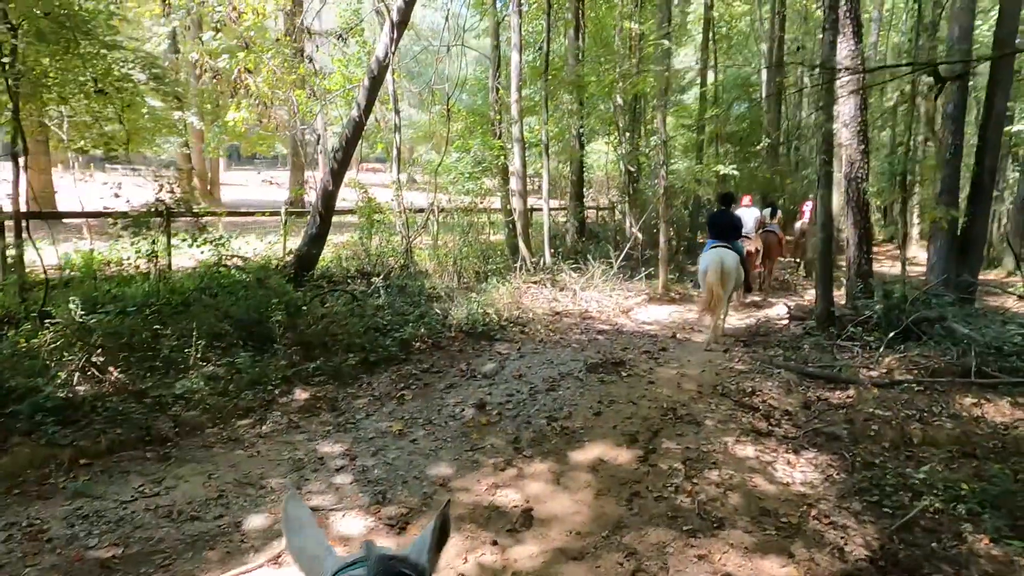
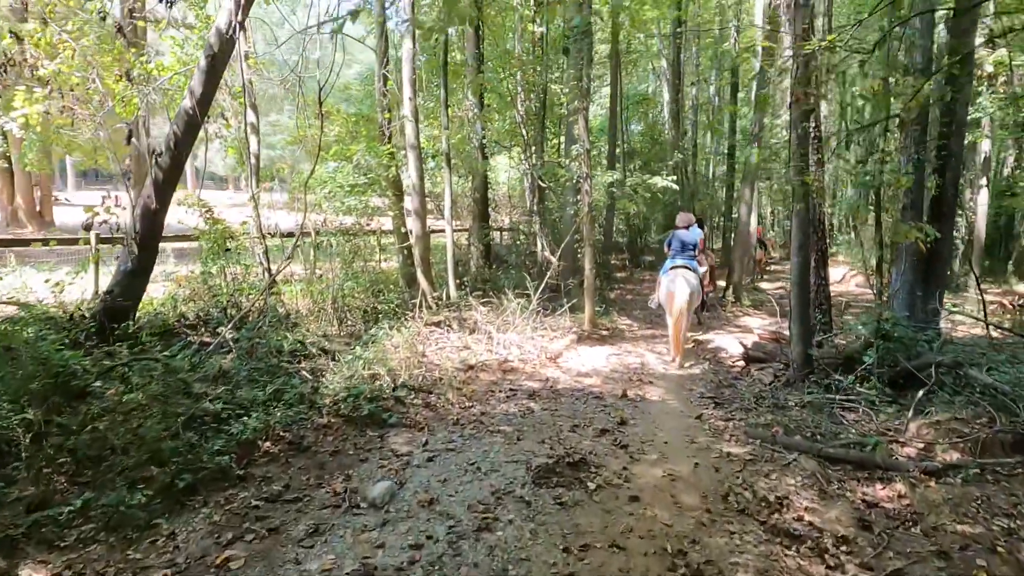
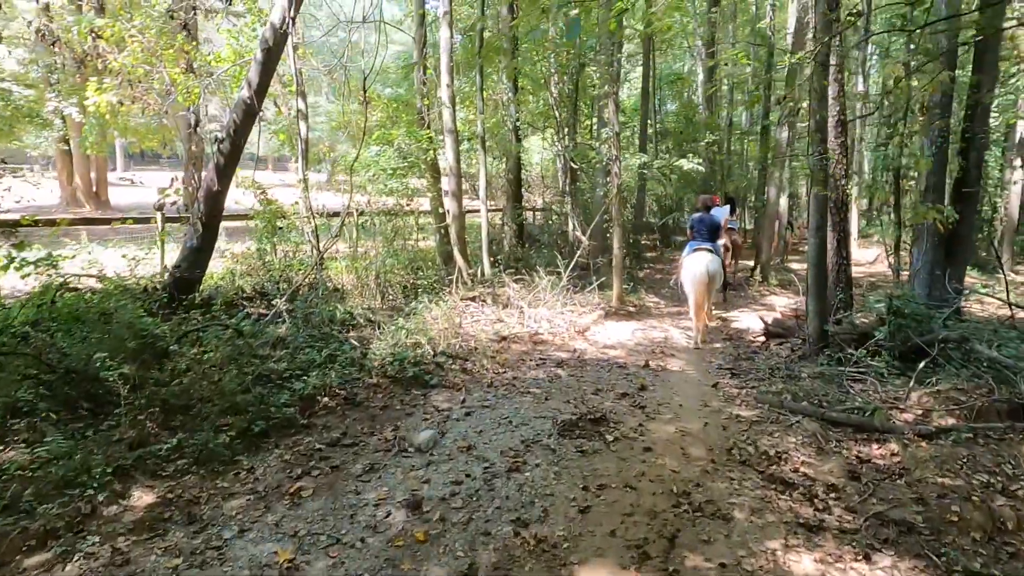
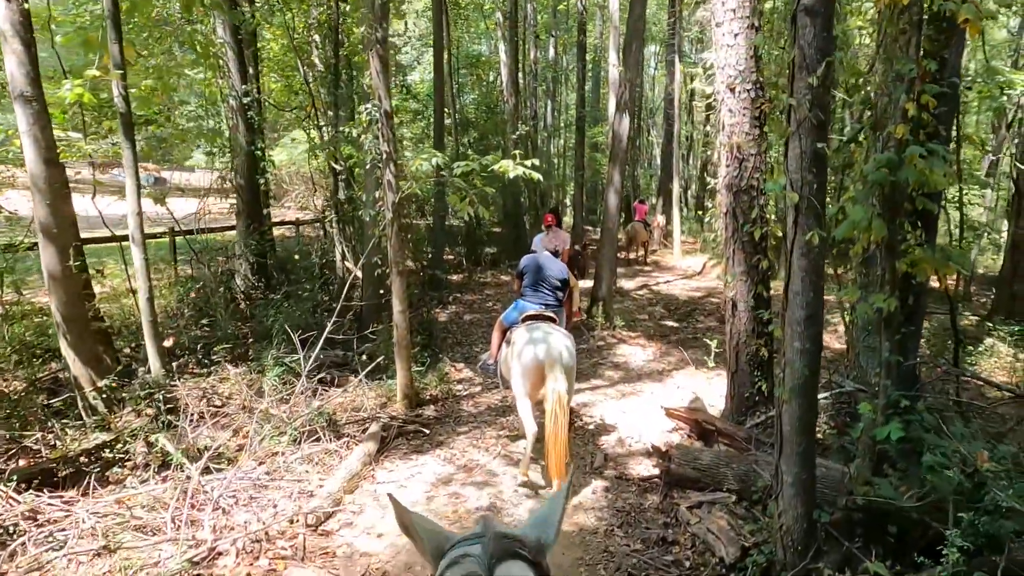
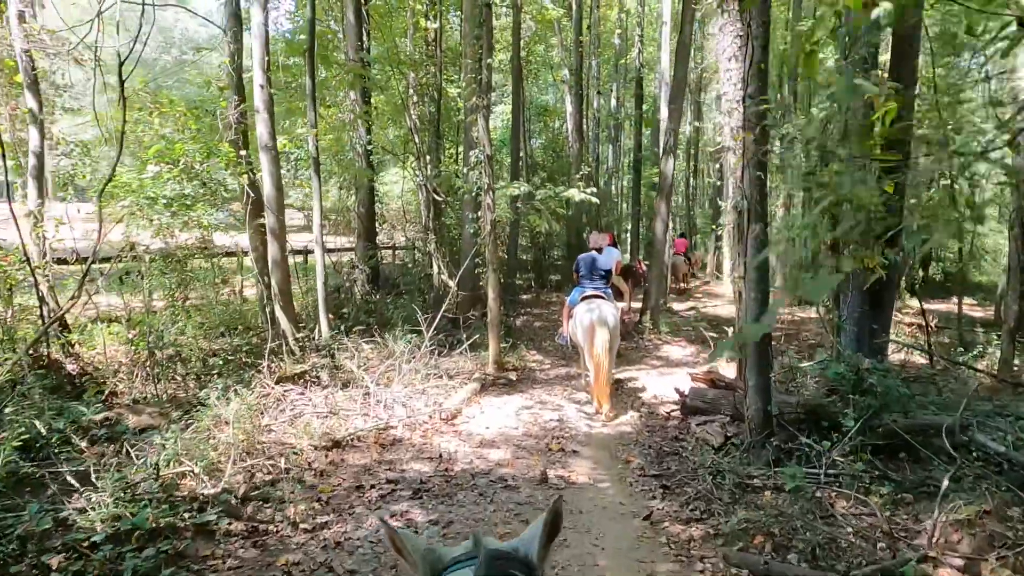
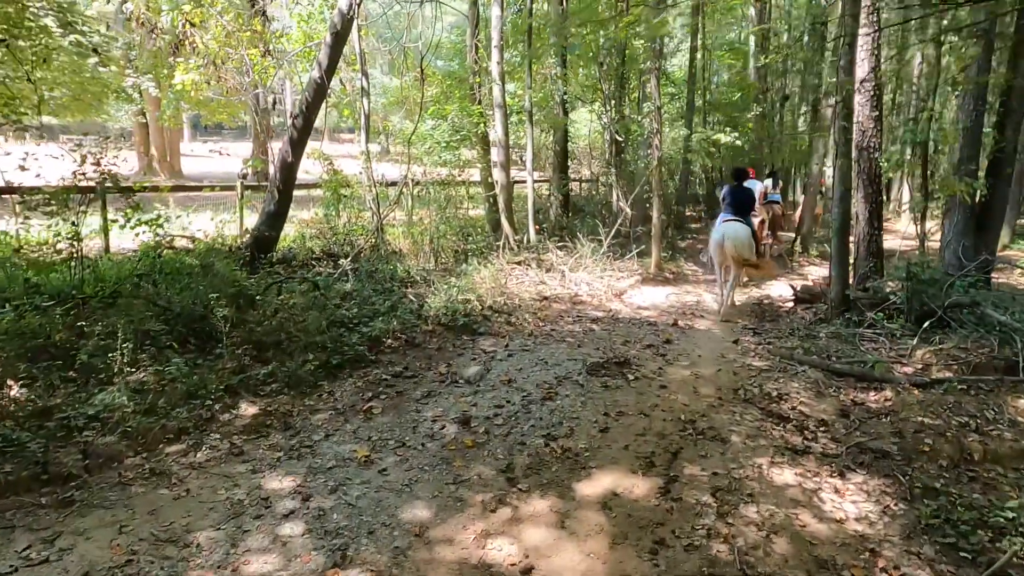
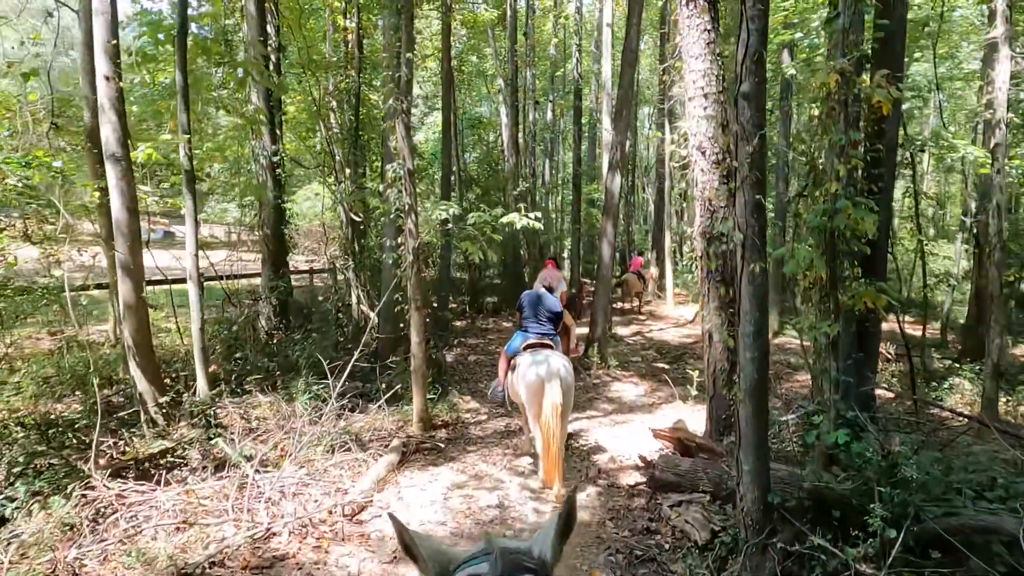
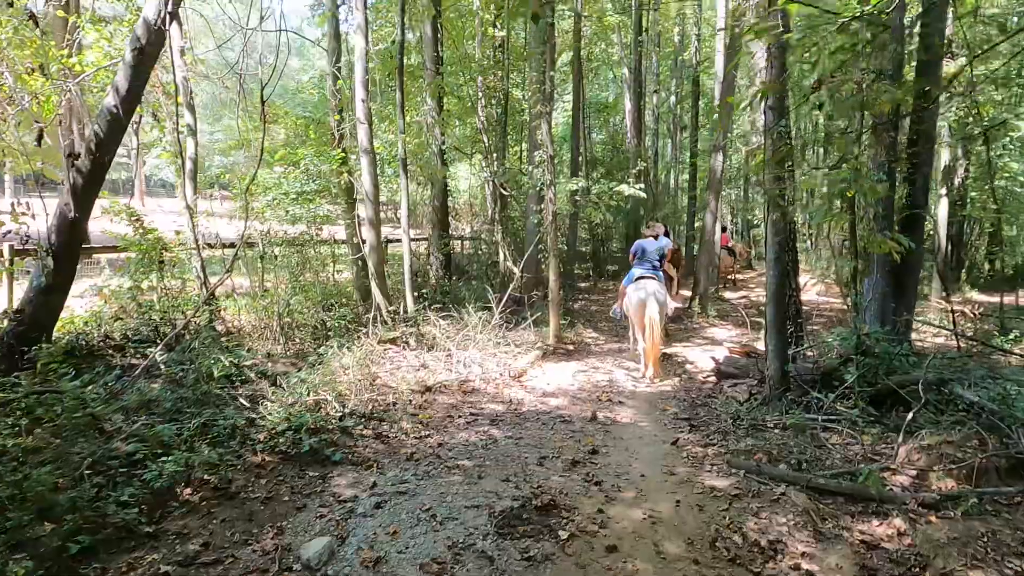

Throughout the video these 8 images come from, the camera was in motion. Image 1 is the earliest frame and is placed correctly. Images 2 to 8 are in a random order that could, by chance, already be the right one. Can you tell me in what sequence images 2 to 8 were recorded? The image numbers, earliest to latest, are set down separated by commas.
6, 3, 2, 8, 5, 7, 4
